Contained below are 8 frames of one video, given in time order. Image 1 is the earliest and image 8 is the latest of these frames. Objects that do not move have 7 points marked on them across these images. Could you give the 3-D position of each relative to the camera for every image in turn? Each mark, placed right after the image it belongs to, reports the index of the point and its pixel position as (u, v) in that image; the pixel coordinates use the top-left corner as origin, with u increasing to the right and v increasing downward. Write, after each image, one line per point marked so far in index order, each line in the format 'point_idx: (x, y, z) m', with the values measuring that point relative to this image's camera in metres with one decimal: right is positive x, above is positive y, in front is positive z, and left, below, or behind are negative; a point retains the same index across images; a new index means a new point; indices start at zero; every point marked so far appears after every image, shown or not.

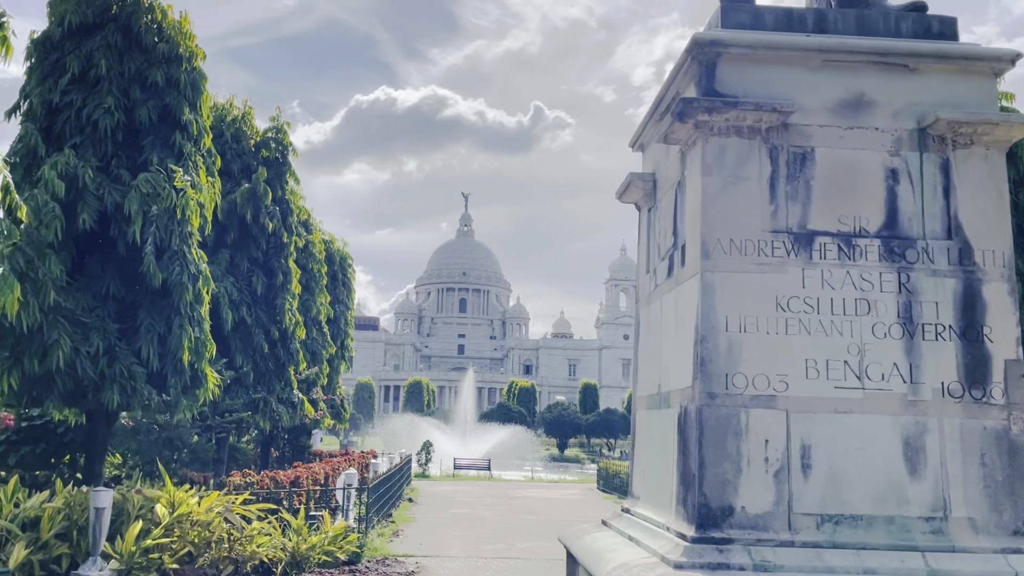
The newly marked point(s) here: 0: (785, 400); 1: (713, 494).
0: (+1.7, -0.7, +5.1) m
1: (+1.2, -1.3, +5.0) m
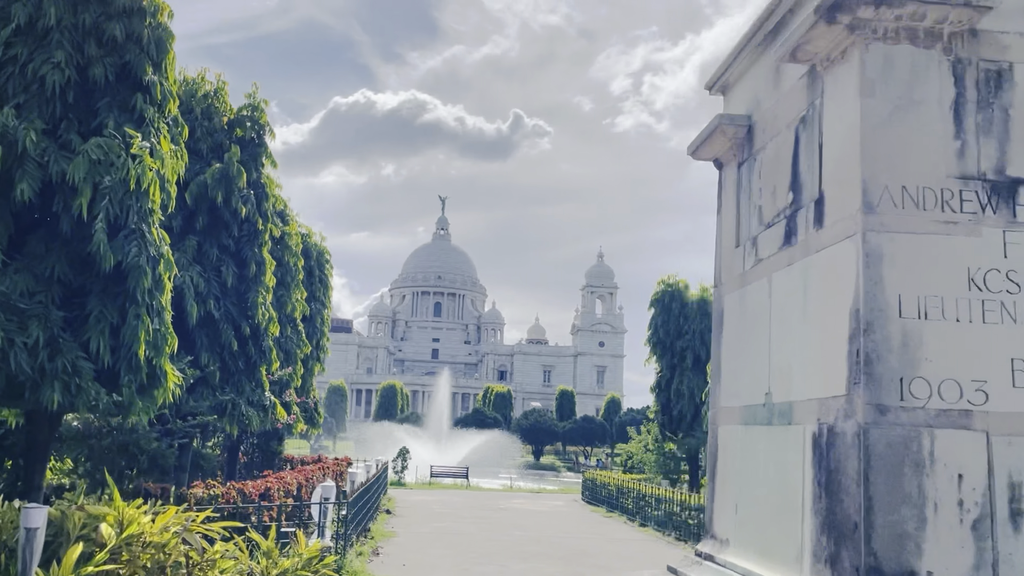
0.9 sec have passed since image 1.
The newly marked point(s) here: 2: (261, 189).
0: (+2.0, -0.6, +3.5) m
1: (+1.6, -1.1, +3.4) m
2: (-5.8, +2.3, +19.1) m
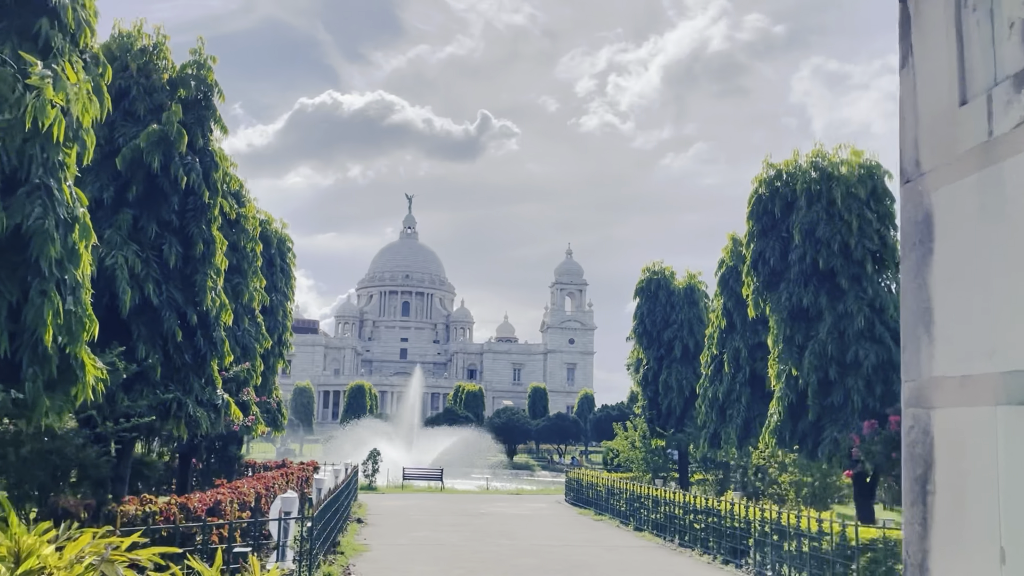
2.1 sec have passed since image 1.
0: (+2.4, -0.1, +1.4) m
1: (+1.9, -0.7, +1.3) m
2: (-6.1, +2.6, +16.6) m
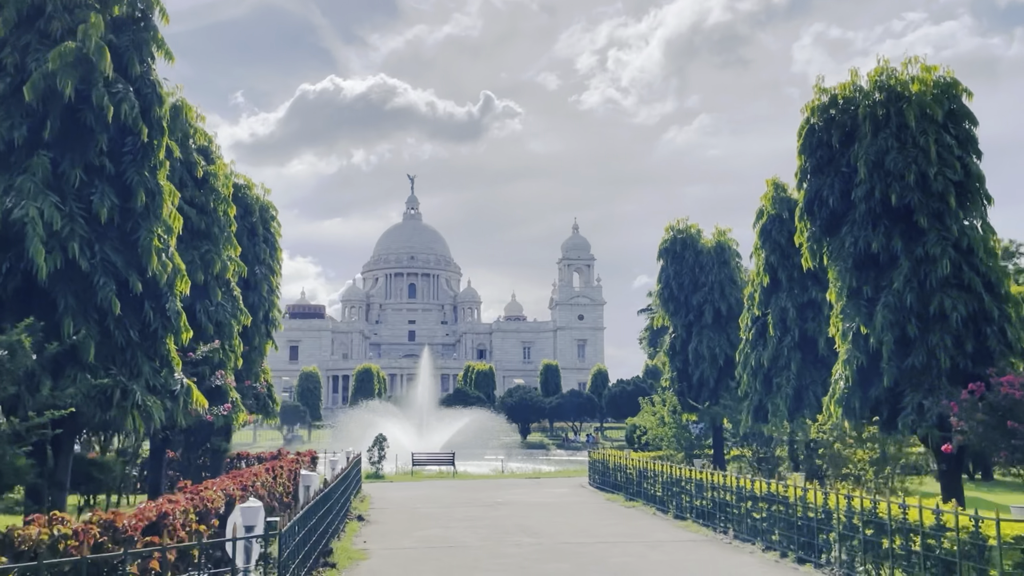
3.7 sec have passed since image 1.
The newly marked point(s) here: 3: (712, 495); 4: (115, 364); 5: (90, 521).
0: (+2.5, +0.4, -1.7) m
1: (+2.1, -0.1, -1.8) m
2: (-6.0, +3.3, +13.5) m
3: (+4.5, -4.7, +18.6) m
4: (-6.3, -1.2, +13.0) m
5: (-4.8, -2.6, +9.3) m
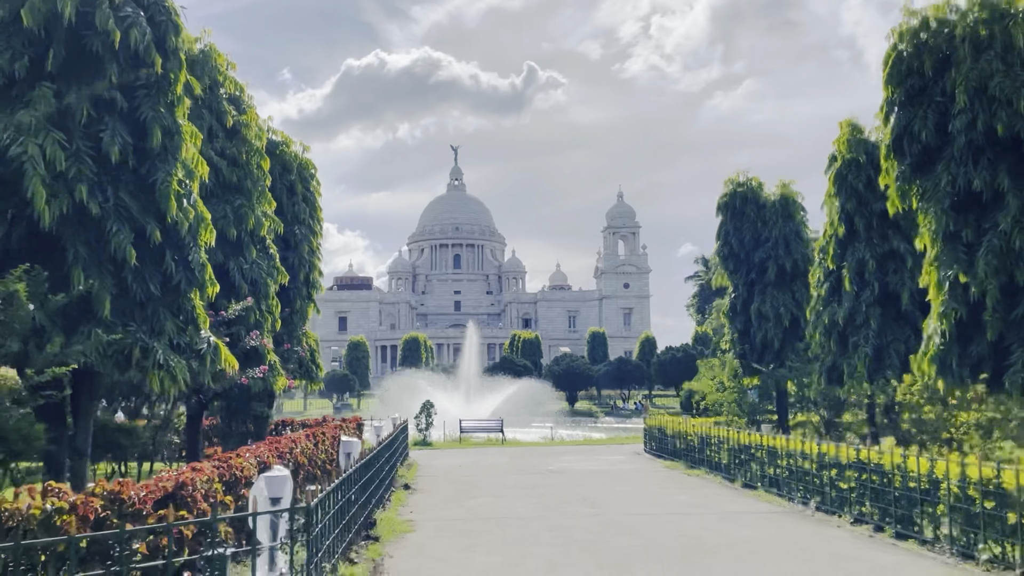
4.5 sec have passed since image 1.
0: (+2.5, +0.7, -3.3) m
1: (+2.1, +0.1, -3.4) m
2: (-5.2, +4.0, +12.2) m
3: (+5.7, -3.6, +17.0) m
4: (-5.5, -0.5, +11.9) m
5: (-4.1, -2.0, +8.1) m
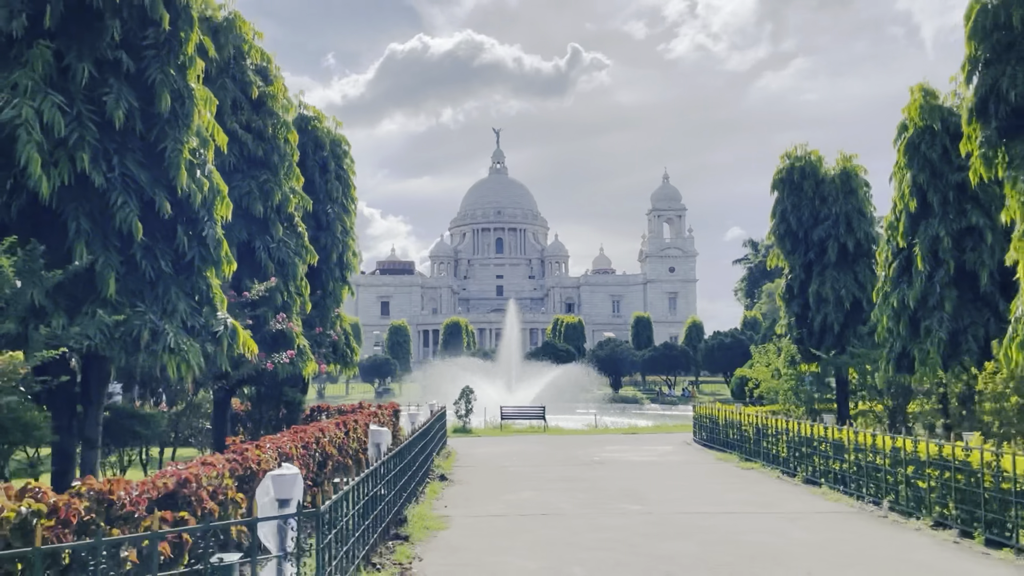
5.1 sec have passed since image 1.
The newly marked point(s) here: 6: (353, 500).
0: (+2.3, +0.8, -4.6) m
1: (+1.8, +0.2, -4.7) m
2: (-4.6, +4.4, +11.2) m
3: (+6.5, -3.2, +15.6) m
4: (-4.9, -0.2, +11.0) m
5: (-3.8, -1.8, +7.2) m
6: (-1.9, -2.5, +9.6) m
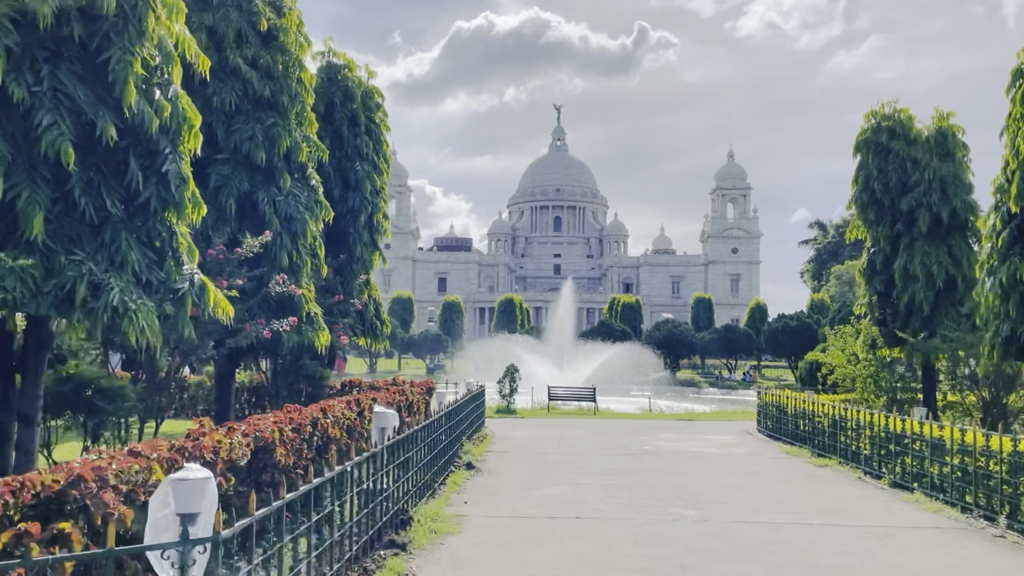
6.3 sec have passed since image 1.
0: (+1.4, +0.8, -7.1) m
1: (+0.9, +0.3, -7.1) m
2: (-4.3, +5.0, +9.1) m
3: (+7.0, -2.7, +12.9) m
4: (-4.6, +0.4, +9.0) m
5: (-3.8, -1.3, +5.2) m
6: (-1.7, -2.0, +7.5) m
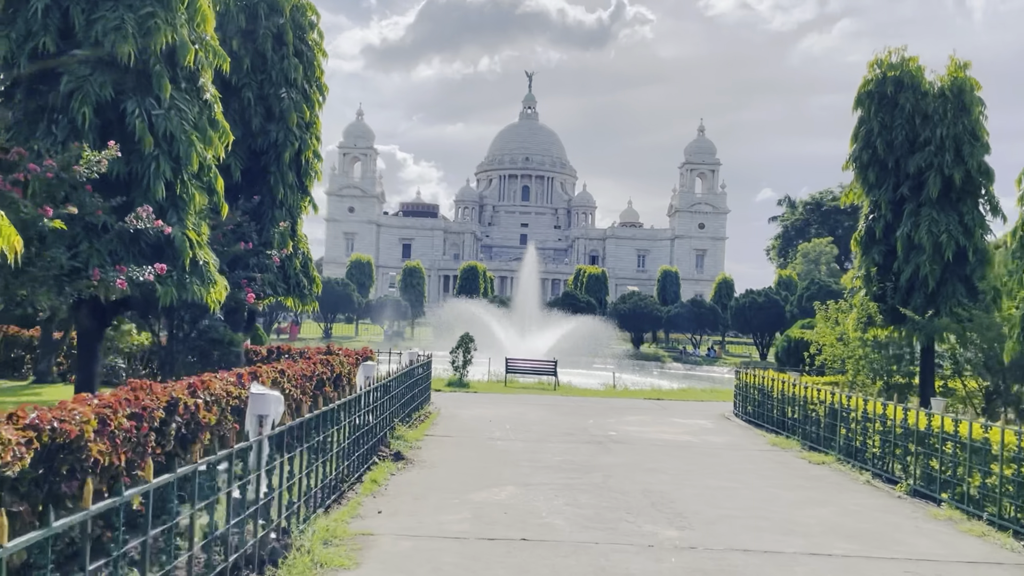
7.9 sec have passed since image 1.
0: (+1.5, +0.7, -10.2) m
1: (+1.0, +0.1, -10.2) m
2: (-4.7, +5.6, +5.6) m
3: (+6.2, -2.3, +10.1) m
4: (-5.2, +1.1, +5.7) m
5: (-4.3, -0.8, +1.9) m
6: (-2.3, -1.5, +4.4) m
